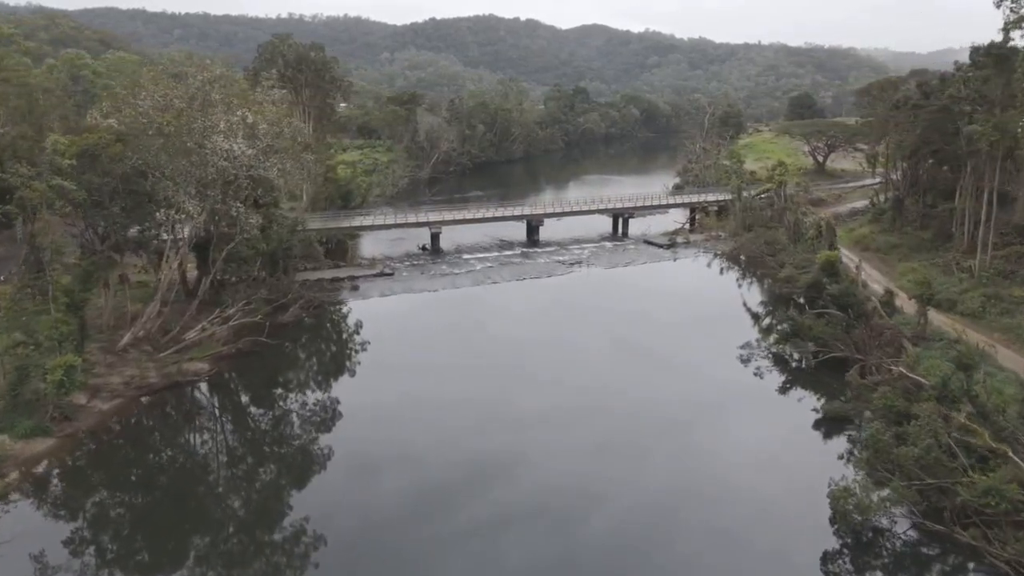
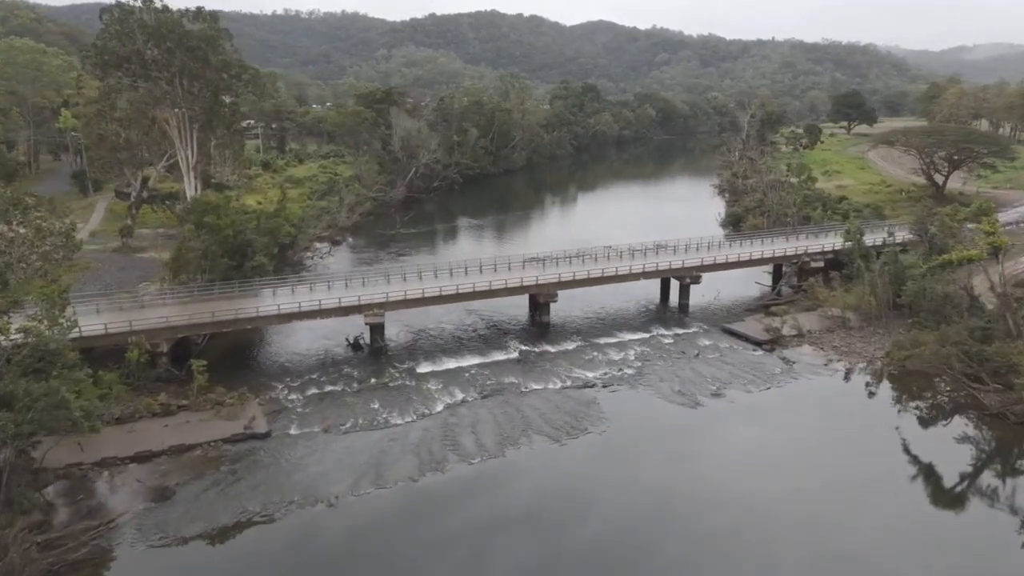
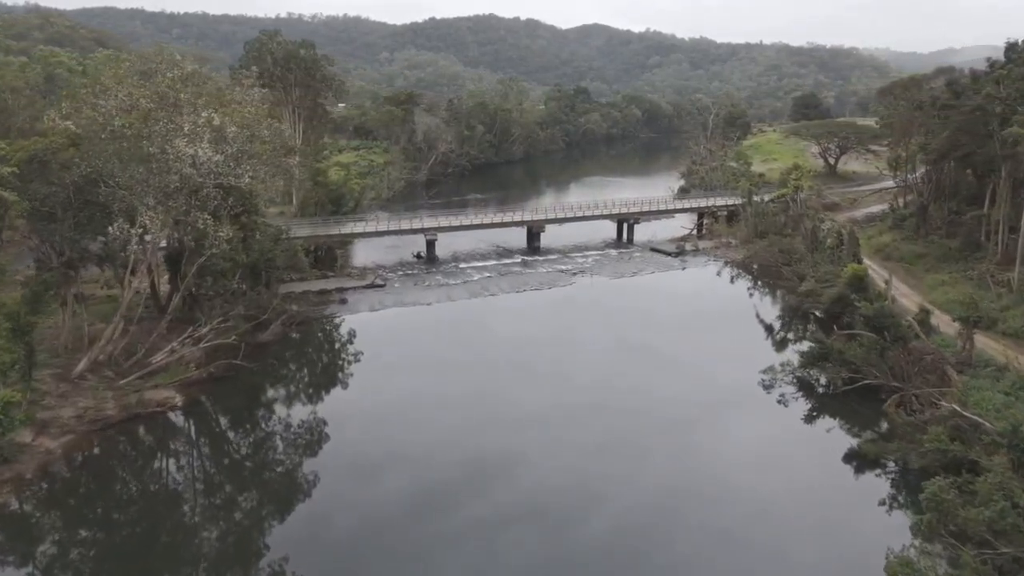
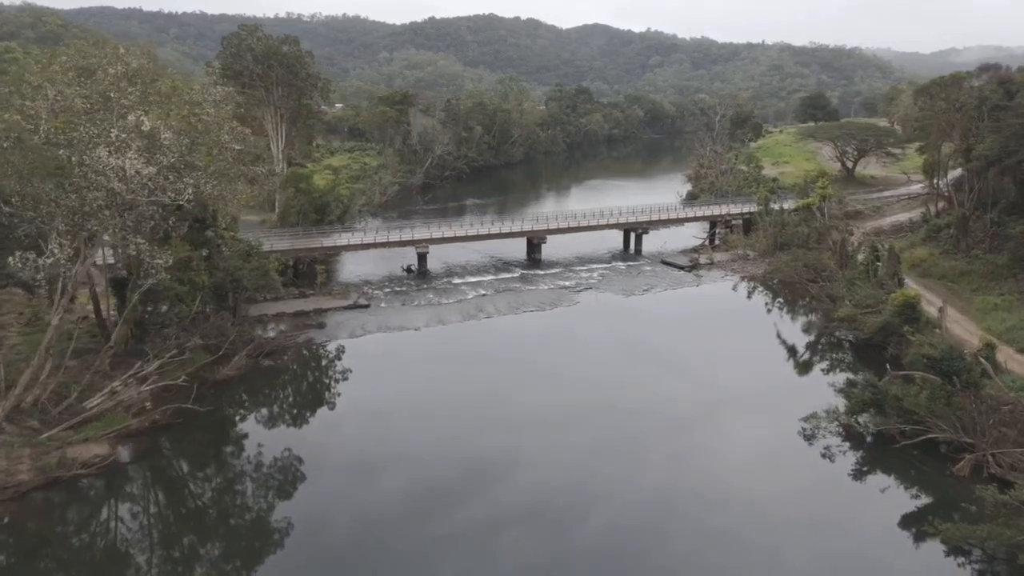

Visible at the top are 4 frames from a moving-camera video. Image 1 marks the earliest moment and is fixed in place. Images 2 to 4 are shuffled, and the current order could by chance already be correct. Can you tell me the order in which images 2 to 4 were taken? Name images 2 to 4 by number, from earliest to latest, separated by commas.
3, 4, 2
